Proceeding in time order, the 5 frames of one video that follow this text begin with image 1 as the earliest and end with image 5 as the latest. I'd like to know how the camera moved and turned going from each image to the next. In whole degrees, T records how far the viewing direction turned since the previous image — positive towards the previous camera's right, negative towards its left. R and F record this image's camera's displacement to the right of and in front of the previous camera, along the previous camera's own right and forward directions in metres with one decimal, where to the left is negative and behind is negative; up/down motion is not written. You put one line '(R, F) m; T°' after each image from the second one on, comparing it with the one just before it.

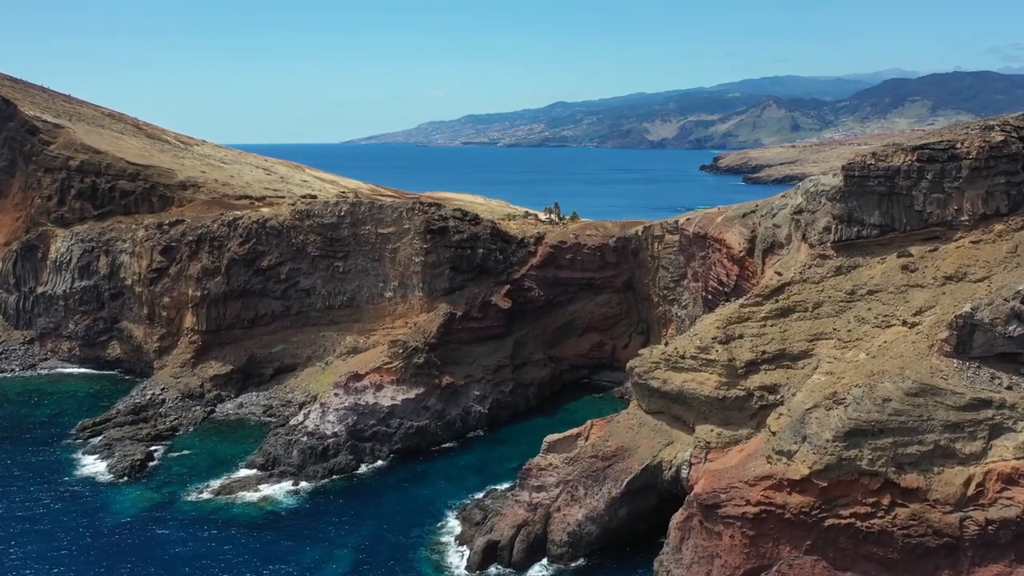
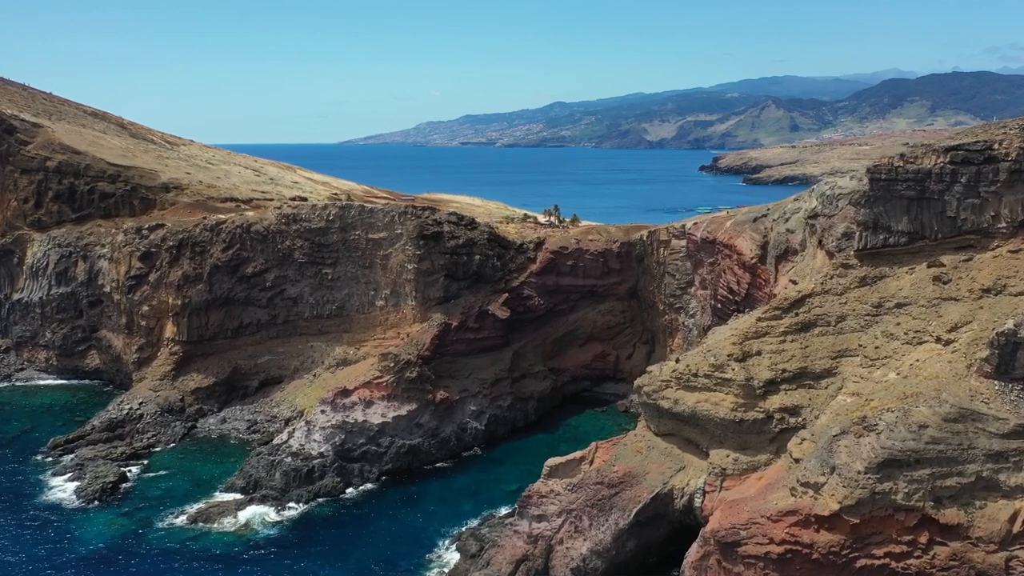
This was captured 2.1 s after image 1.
(0.0, +2.5) m; 0°
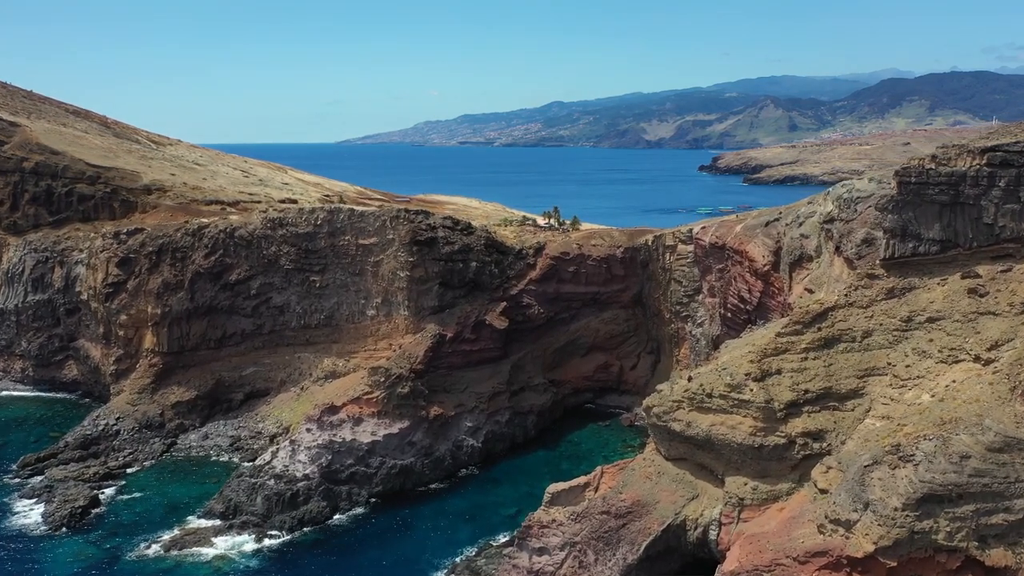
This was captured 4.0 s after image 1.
(0.0, +2.4) m; 0°
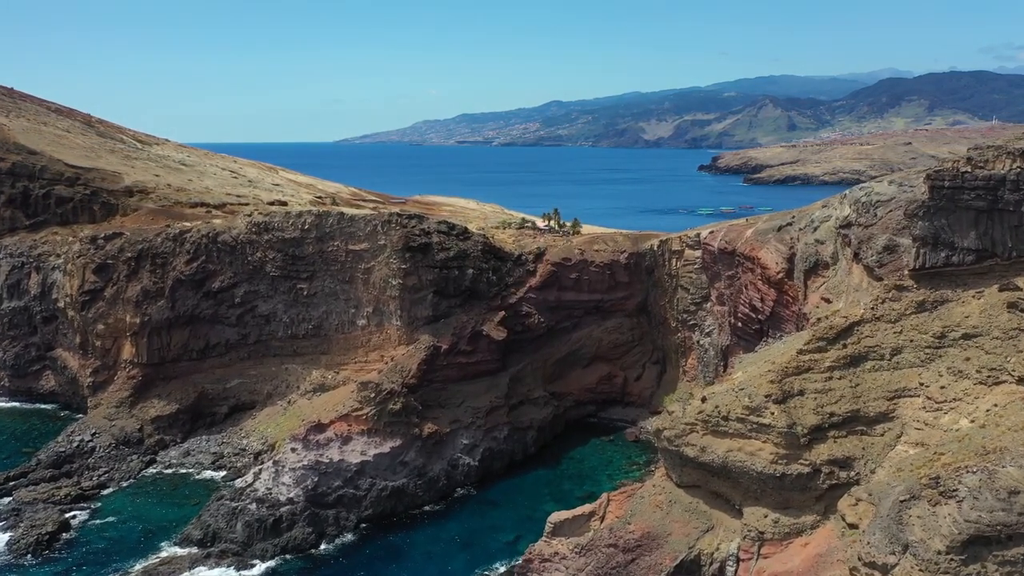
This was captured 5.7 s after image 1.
(0.0, +2.2) m; 0°
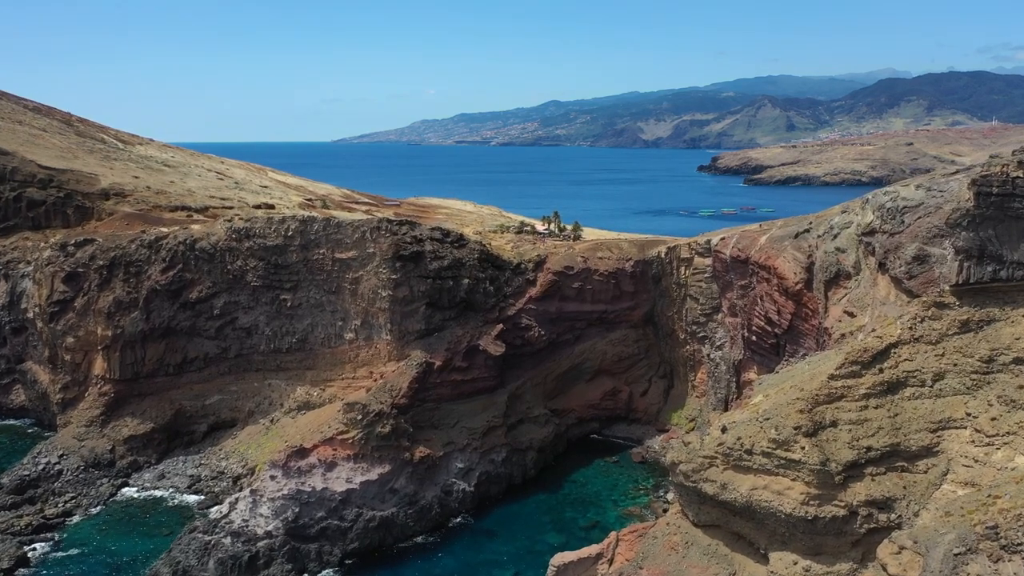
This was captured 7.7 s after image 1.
(0.0, +2.6) m; 0°
